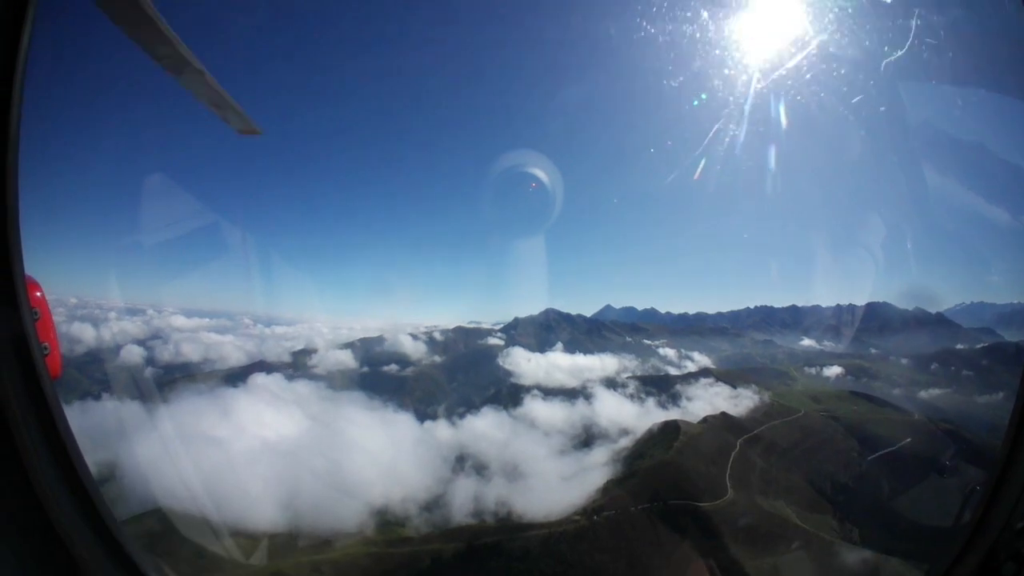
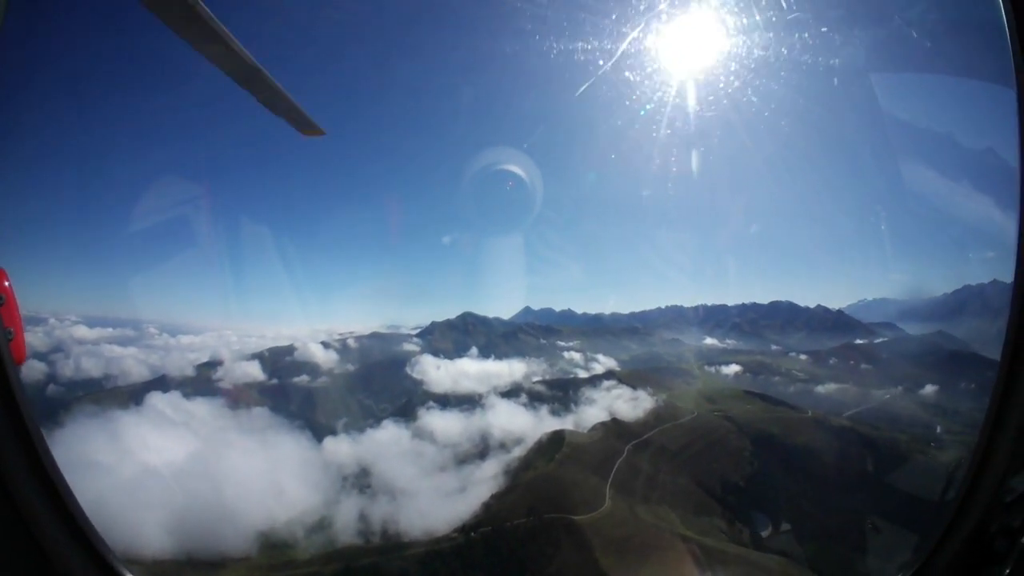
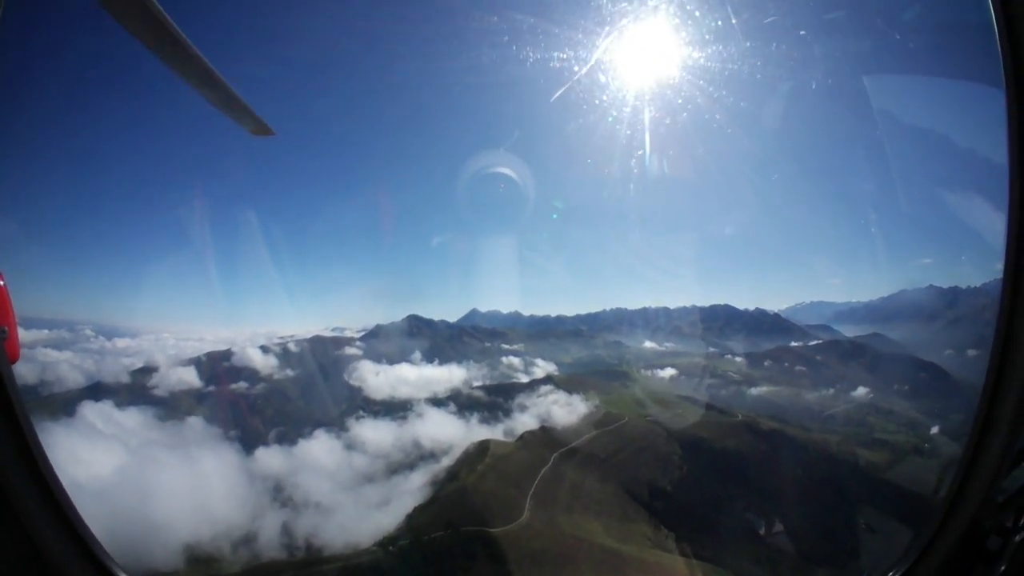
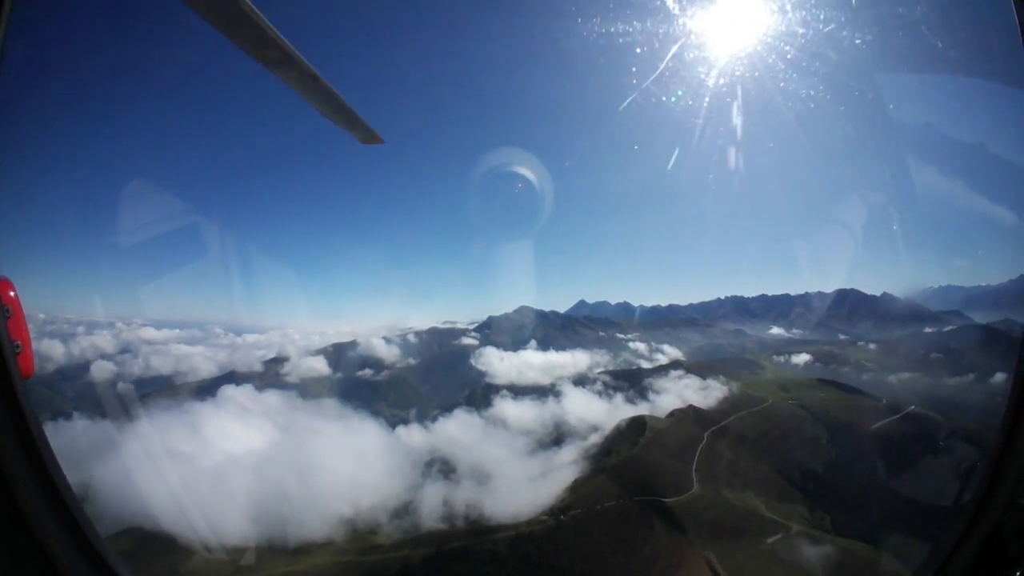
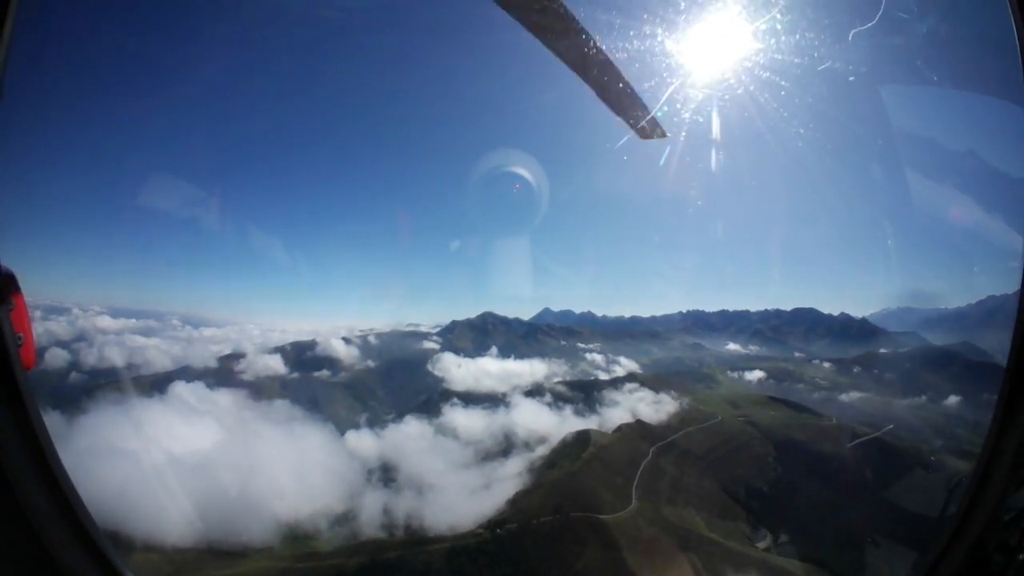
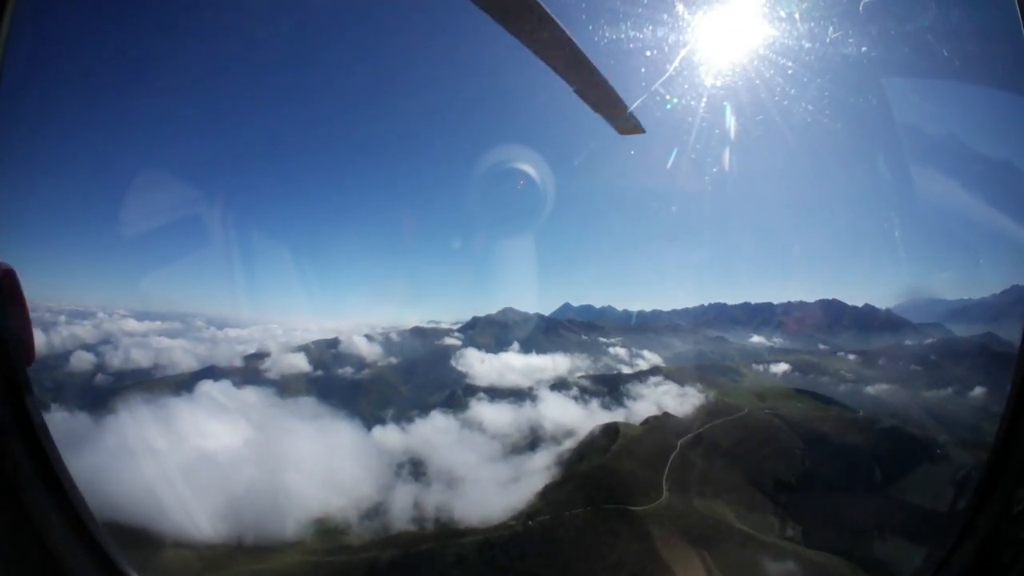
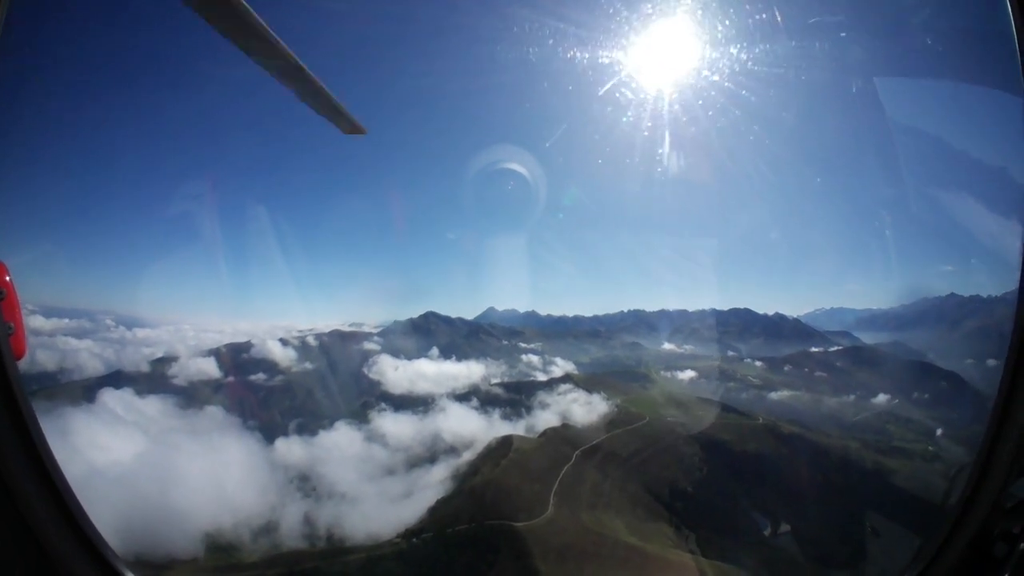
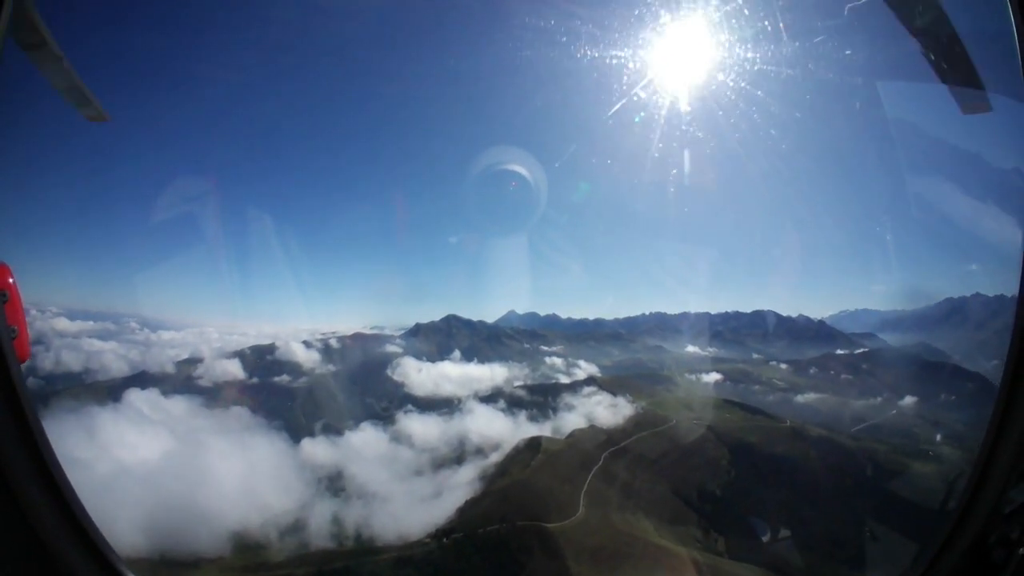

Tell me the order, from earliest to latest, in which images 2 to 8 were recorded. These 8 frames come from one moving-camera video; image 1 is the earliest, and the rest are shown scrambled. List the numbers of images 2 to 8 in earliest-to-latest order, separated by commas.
4, 6, 5, 2, 8, 7, 3
